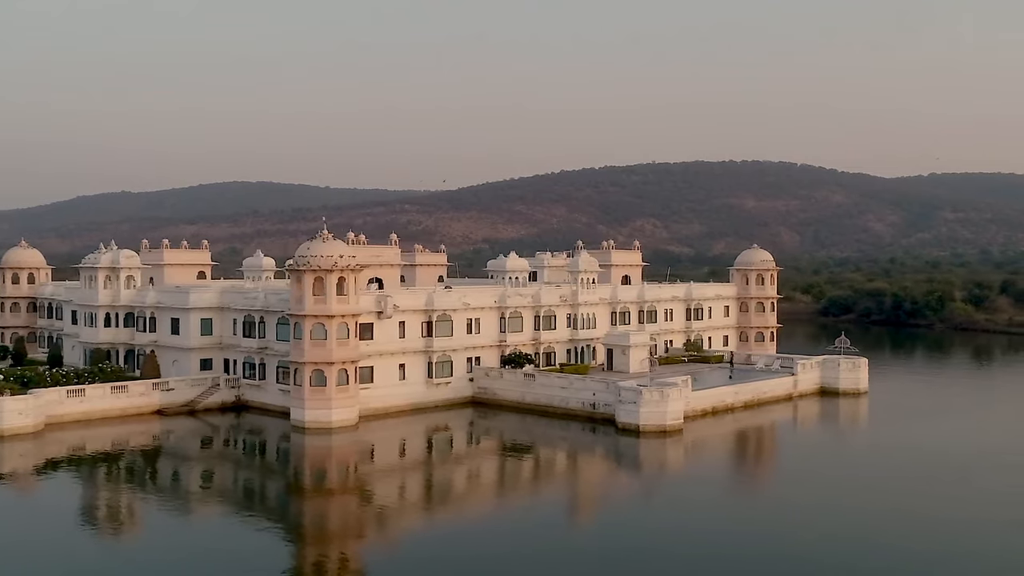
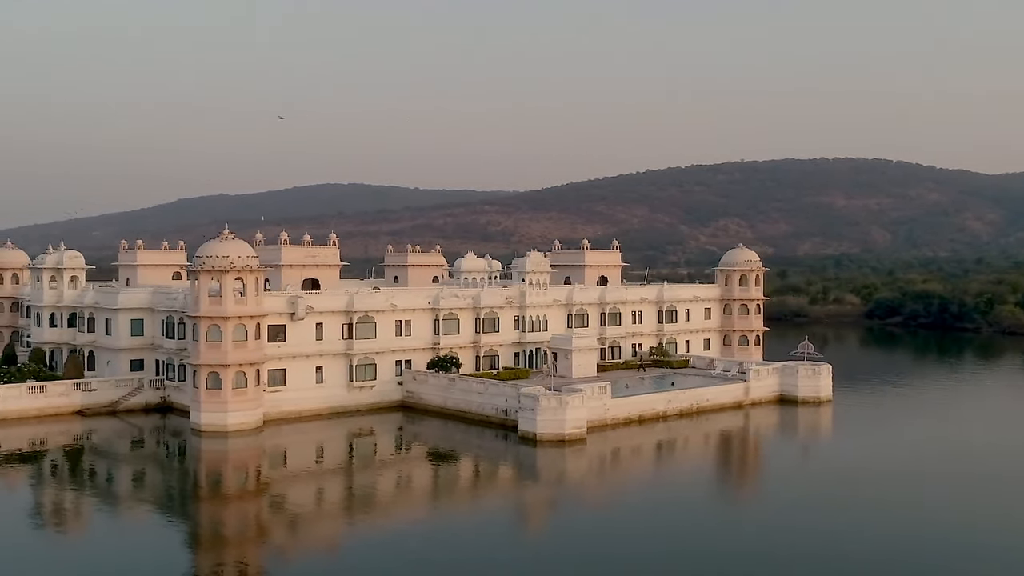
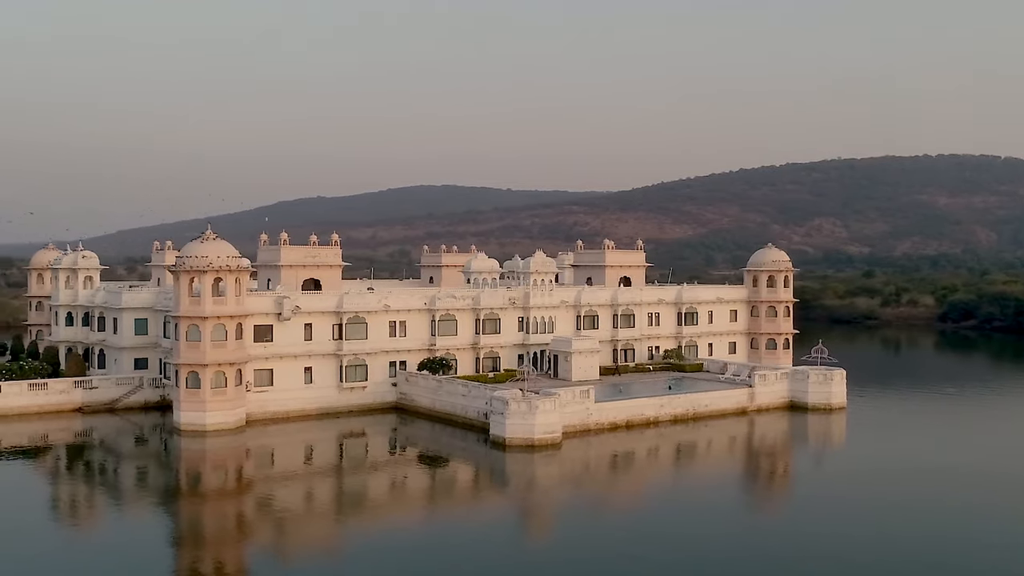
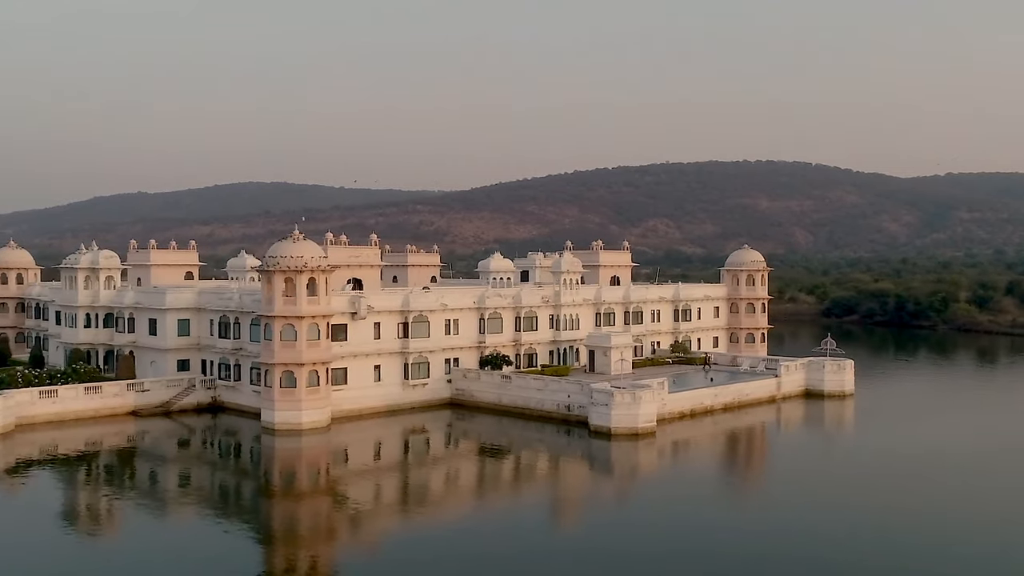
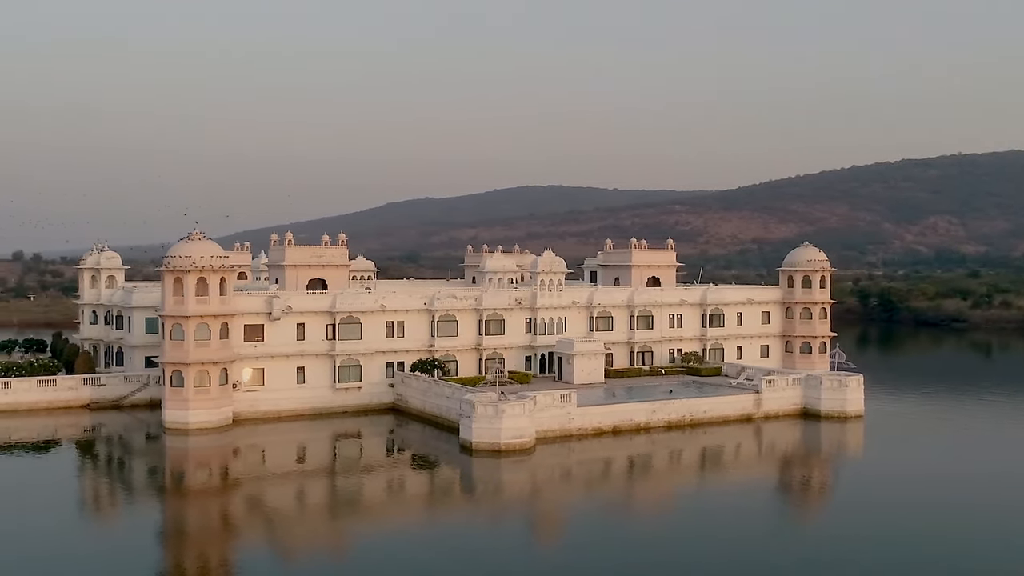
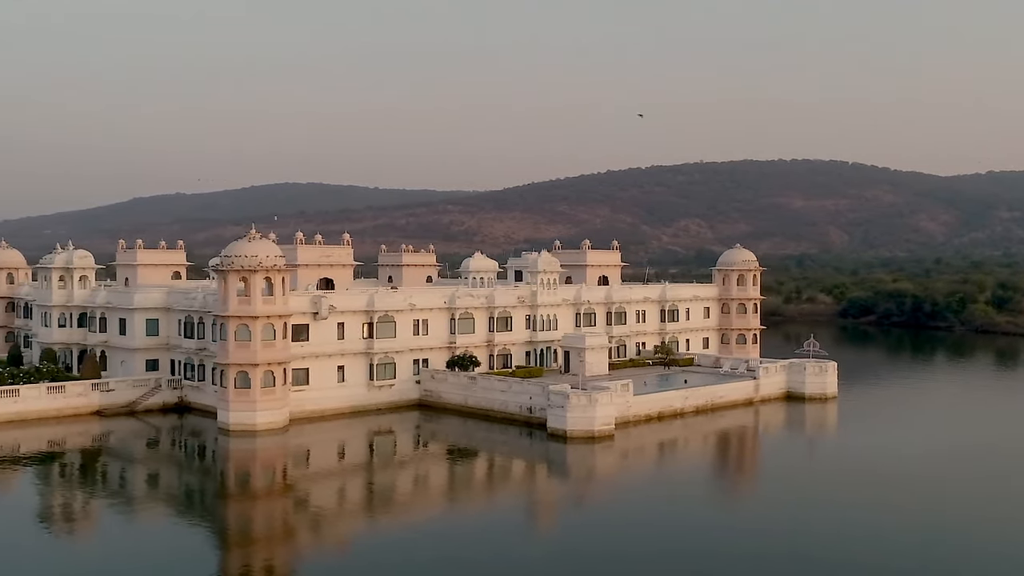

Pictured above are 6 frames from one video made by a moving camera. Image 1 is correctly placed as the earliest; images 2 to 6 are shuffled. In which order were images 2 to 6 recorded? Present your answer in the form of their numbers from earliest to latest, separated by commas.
4, 6, 2, 3, 5
